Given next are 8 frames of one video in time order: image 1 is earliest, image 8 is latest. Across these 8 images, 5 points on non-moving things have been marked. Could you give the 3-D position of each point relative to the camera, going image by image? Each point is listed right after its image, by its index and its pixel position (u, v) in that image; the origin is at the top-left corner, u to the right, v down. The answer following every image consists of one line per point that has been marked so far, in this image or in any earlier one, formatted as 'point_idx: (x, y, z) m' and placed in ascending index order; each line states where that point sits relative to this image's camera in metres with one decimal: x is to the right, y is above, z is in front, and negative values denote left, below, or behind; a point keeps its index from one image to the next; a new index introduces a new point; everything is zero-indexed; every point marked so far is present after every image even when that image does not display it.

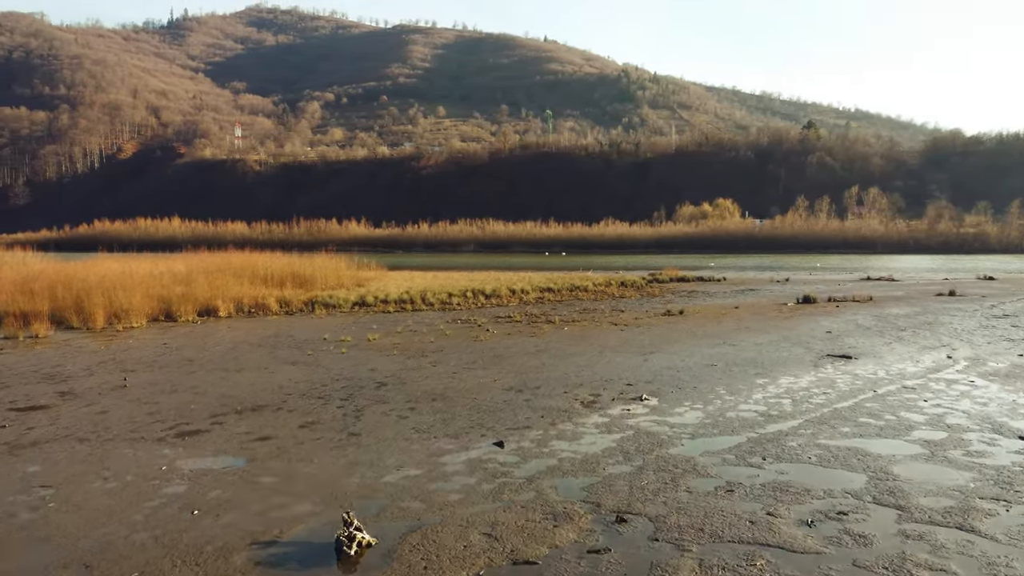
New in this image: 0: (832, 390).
0: (+4.3, -1.4, +10.6) m
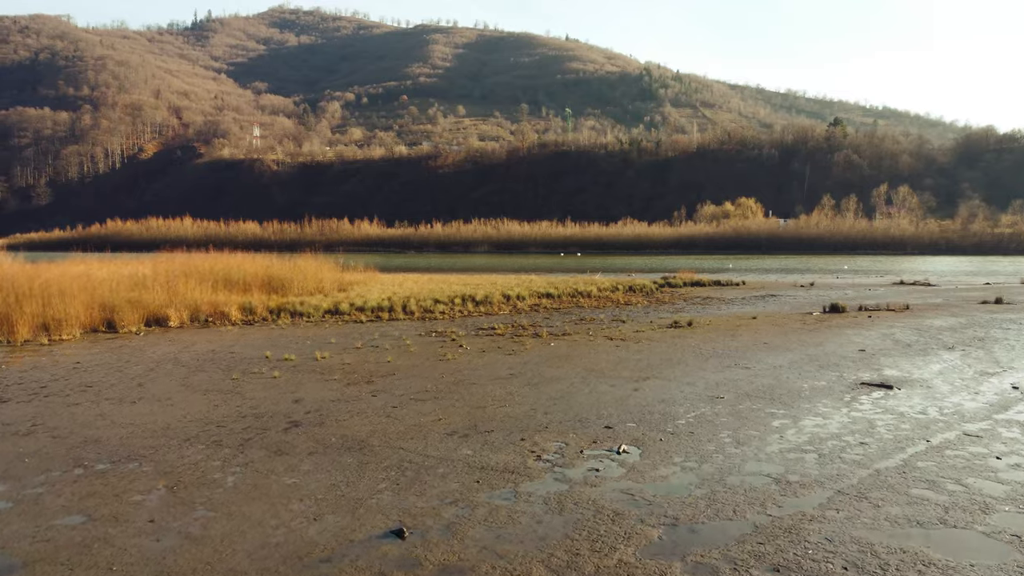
0: (+3.7, -1.6, +8.1) m
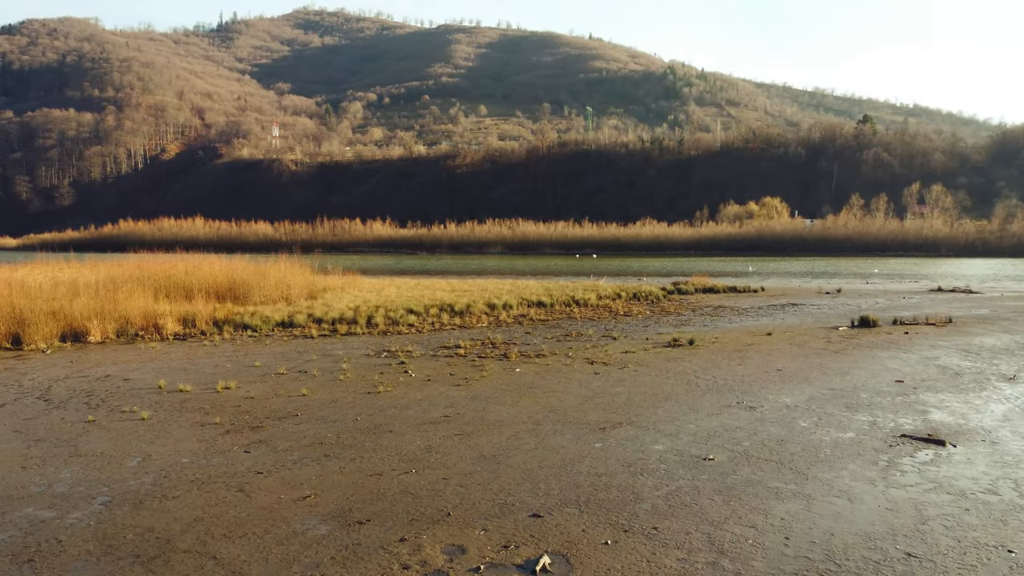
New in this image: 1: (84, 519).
0: (+2.8, -1.8, +5.4) m
1: (-3.3, -1.8, +6.0) m
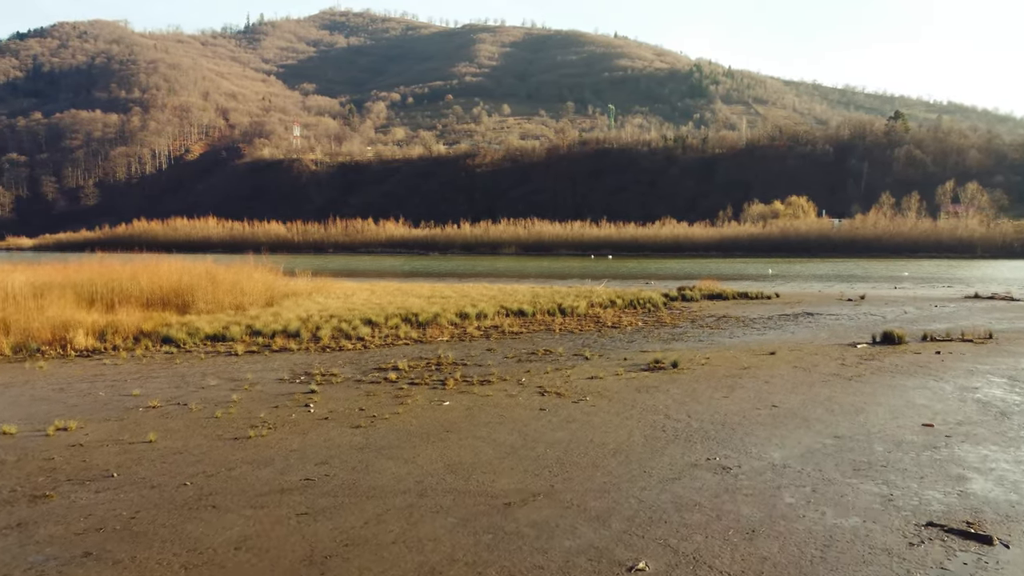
0: (+1.7, -2.0, +2.9) m
1: (-4.4, -1.9, +3.8) m
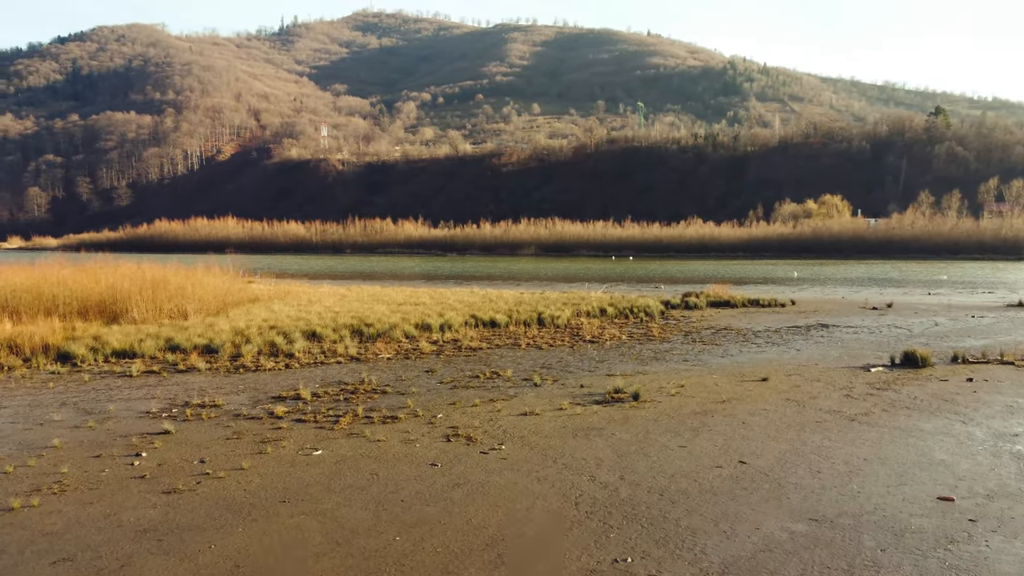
0: (+0.3, -2.1, +0.6) m
1: (-5.7, -2.1, +1.7) m
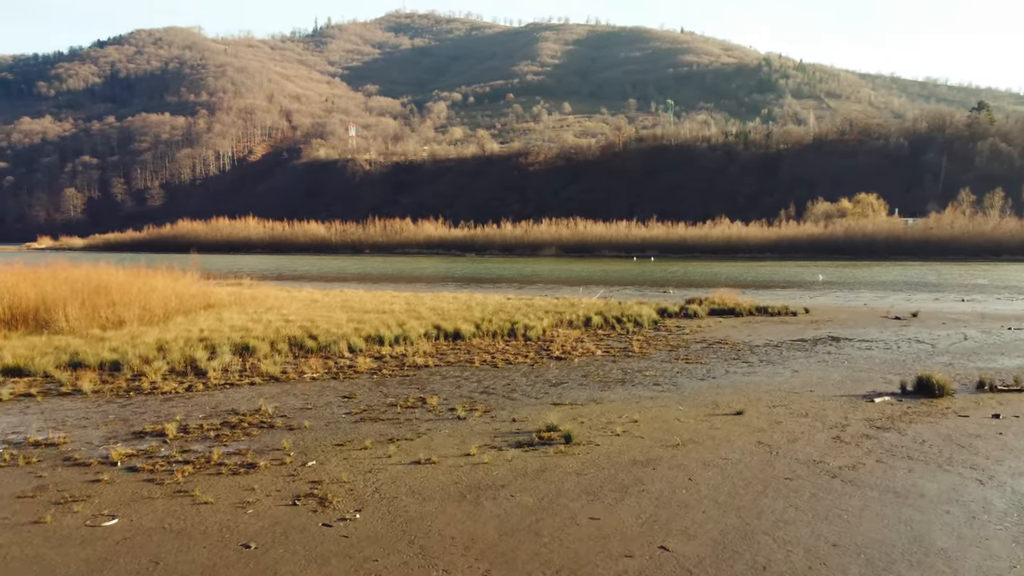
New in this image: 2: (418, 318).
0: (-1.1, -2.3, -1.2) m
1: (-7.1, -2.2, +0.1) m
2: (-2.0, -0.7, +17.8) m
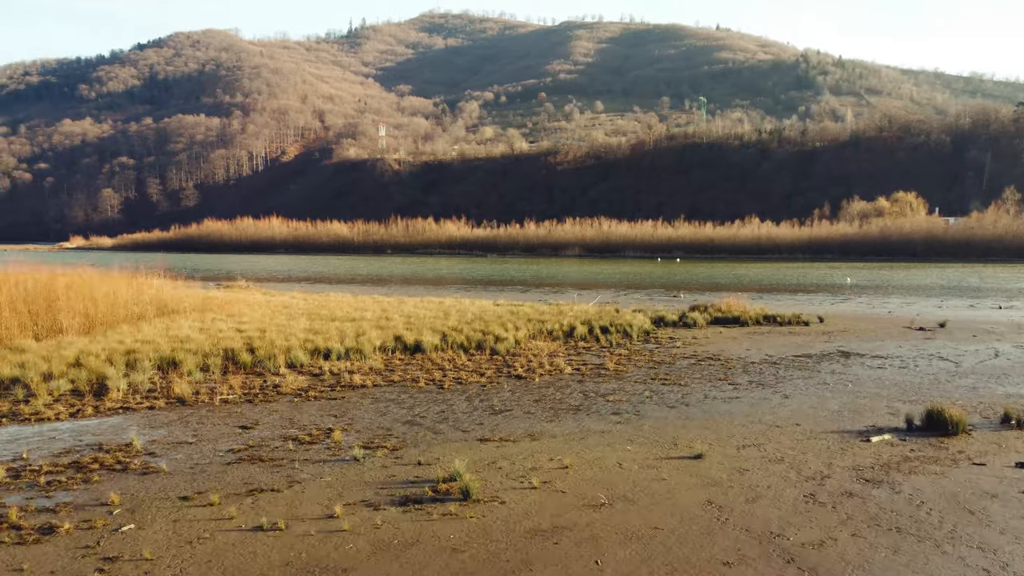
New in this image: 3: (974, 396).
0: (-2.5, -2.4, -2.8) m
1: (-8.4, -2.3, -1.2) m
2: (-2.6, -0.8, +16.3) m
3: (+6.4, -1.4, +11.0) m
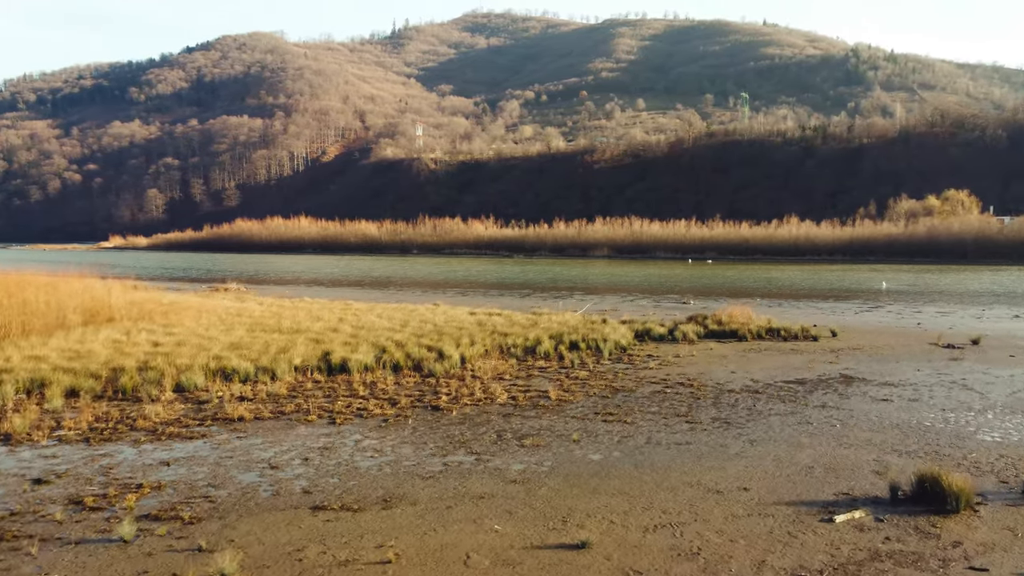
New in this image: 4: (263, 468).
0: (-4.4, -2.6, -4.6) m
1: (-10.2, -2.5, -2.7) m
2: (-3.4, -1.0, +14.4) m
3: (+5.2, -1.6, +8.6) m
4: (-2.4, -1.7, +7.6) m
